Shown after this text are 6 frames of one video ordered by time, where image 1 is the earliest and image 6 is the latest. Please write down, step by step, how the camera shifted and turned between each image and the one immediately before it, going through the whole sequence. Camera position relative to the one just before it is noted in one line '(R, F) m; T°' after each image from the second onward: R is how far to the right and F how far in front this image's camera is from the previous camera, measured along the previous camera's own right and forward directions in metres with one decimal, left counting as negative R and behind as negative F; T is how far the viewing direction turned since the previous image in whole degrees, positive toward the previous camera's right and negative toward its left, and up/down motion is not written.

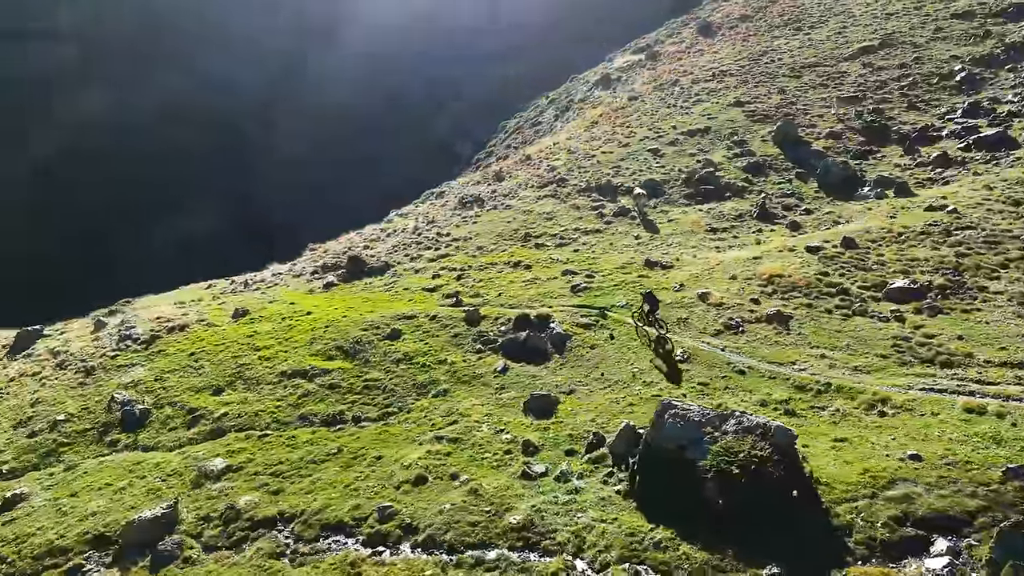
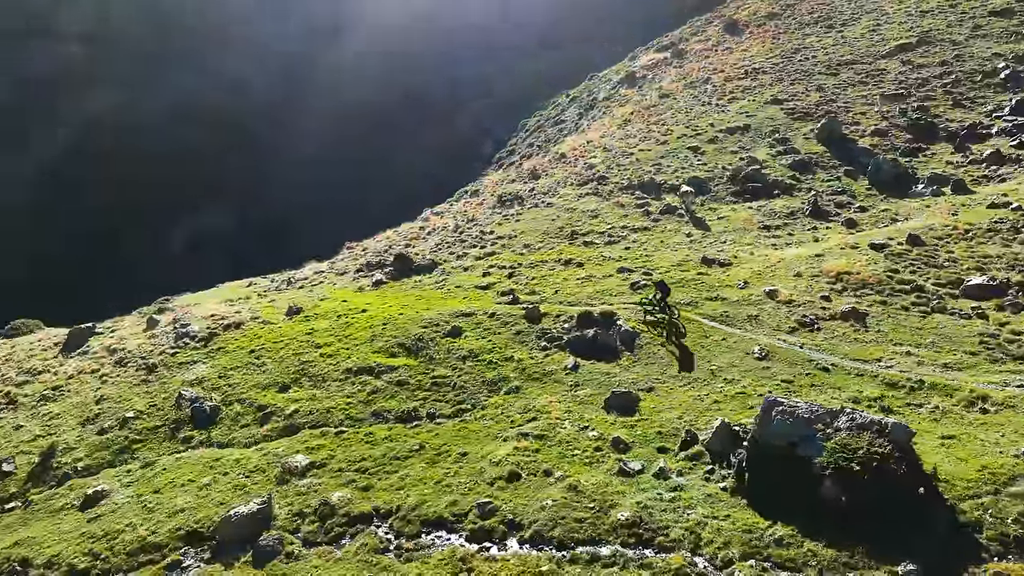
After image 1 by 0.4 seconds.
(-2.1, 0.0) m; 0°
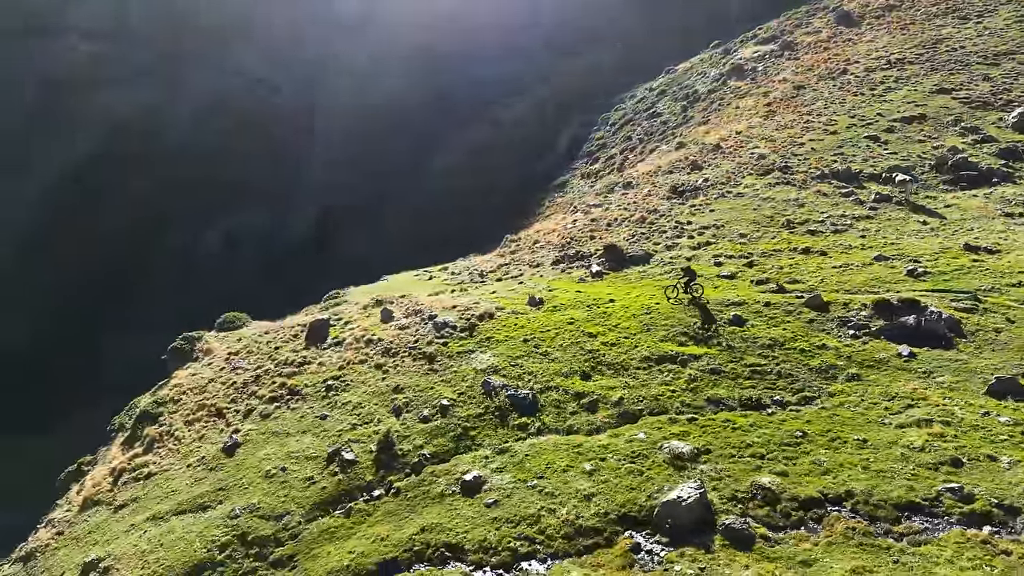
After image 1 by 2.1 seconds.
(-10.0, +0.2) m; 0°
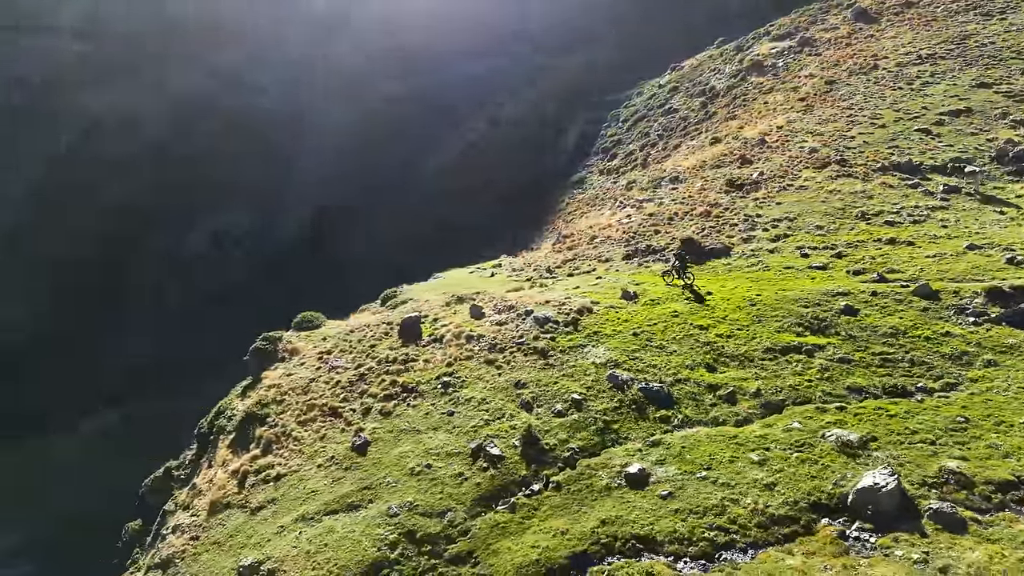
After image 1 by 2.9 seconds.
(-5.1, +0.2) m; +2°
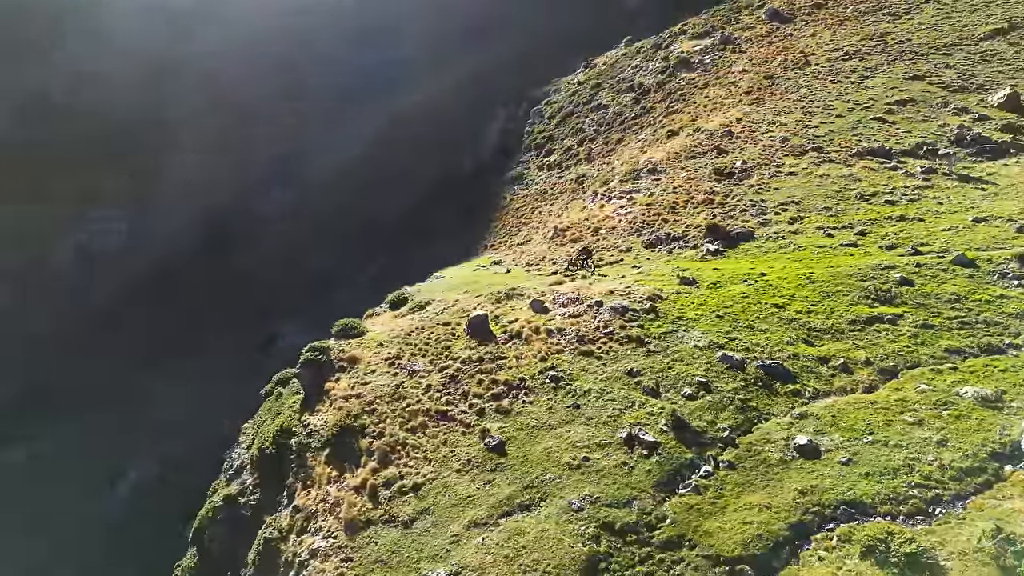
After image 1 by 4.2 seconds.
(-8.1, +0.9) m; +10°
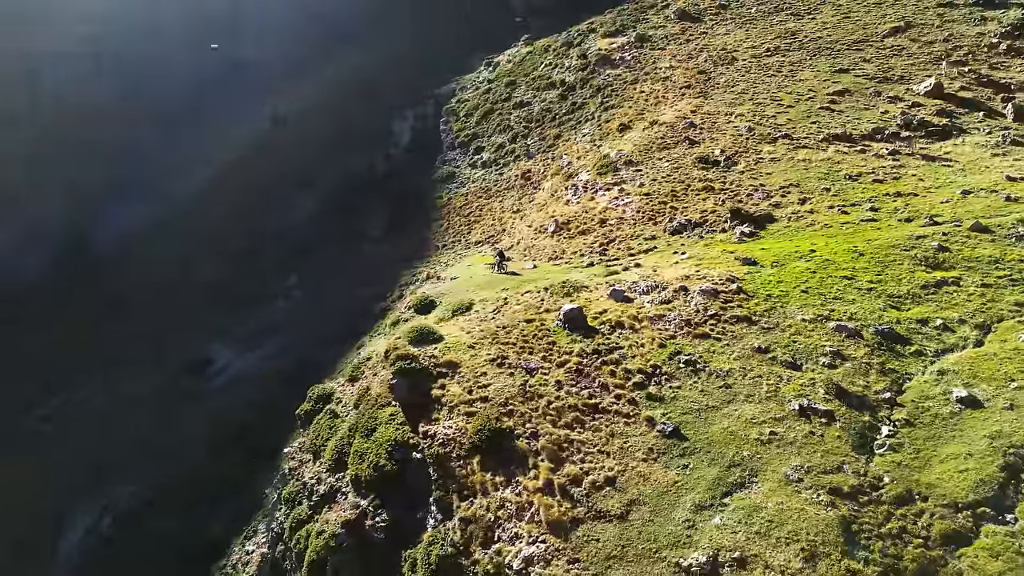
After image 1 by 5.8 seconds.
(-9.7, +1.3) m; +12°
